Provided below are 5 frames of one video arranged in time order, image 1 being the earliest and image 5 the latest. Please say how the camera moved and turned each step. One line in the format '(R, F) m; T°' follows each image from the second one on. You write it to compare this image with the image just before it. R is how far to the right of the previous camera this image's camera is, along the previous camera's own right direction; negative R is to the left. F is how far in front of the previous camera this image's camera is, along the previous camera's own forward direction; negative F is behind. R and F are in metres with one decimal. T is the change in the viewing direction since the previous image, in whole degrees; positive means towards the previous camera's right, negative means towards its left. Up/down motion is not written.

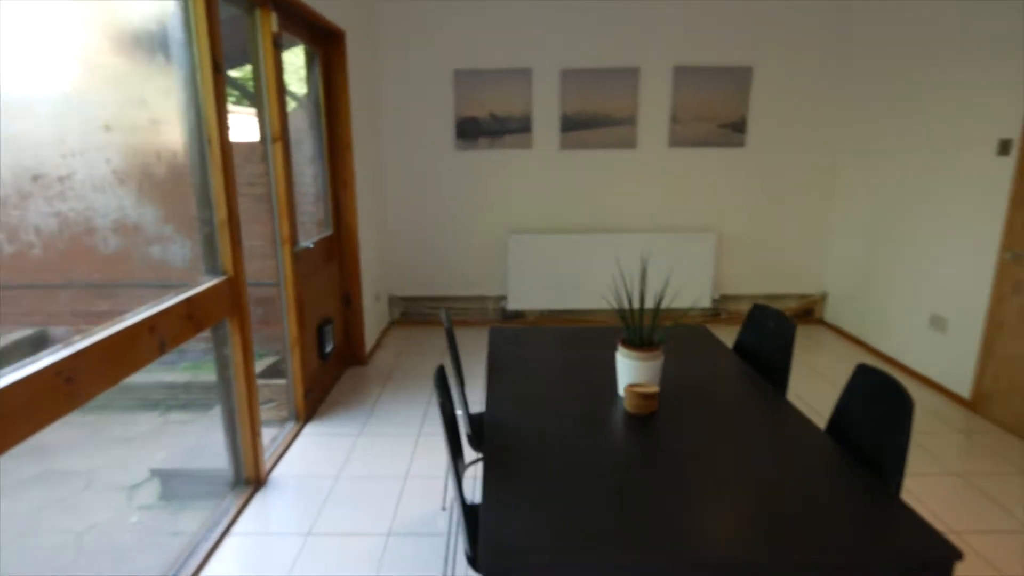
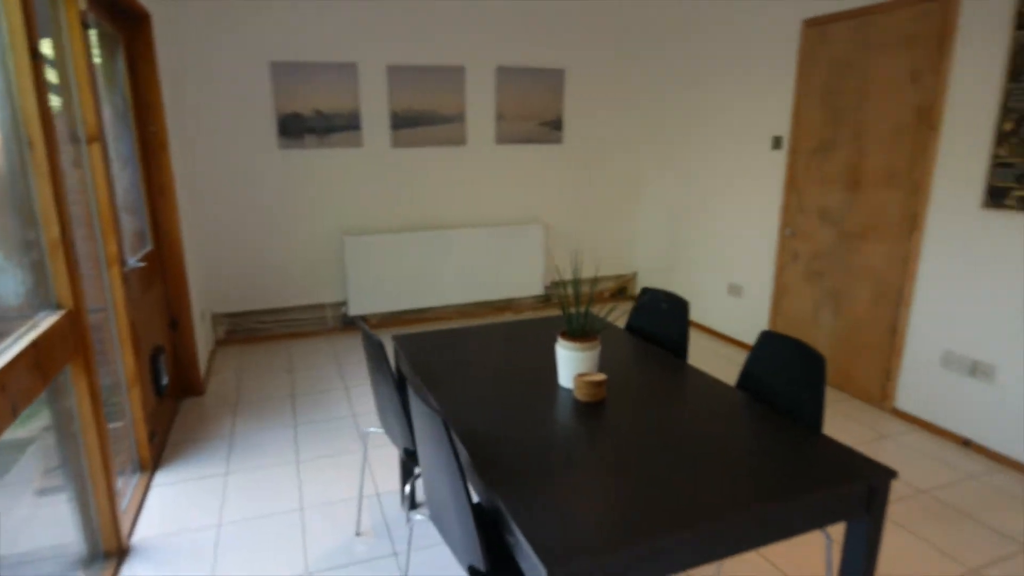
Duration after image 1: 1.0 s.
(-0.4, +0.1) m; +20°
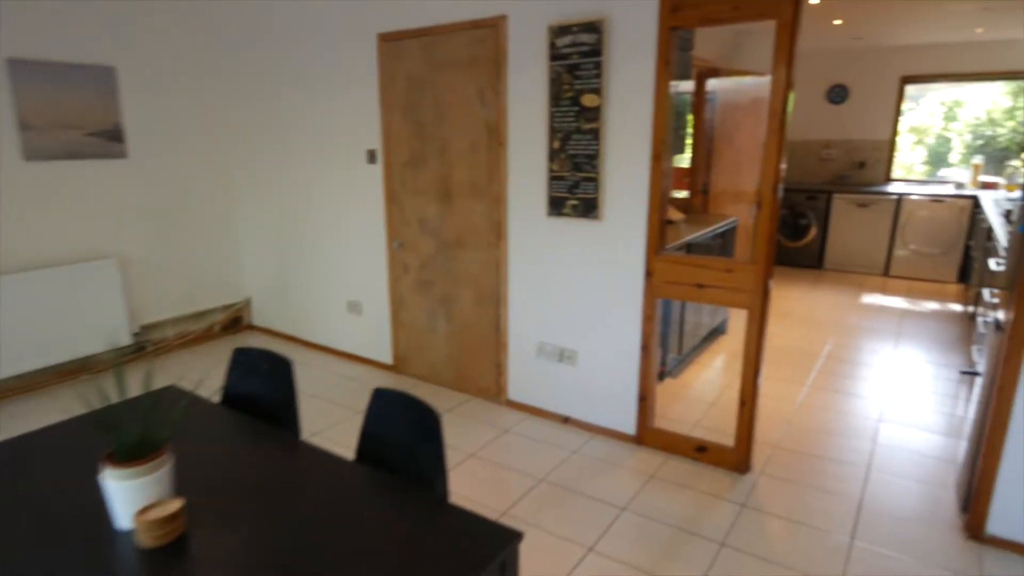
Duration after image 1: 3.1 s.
(+0.2, +0.2) m; +33°
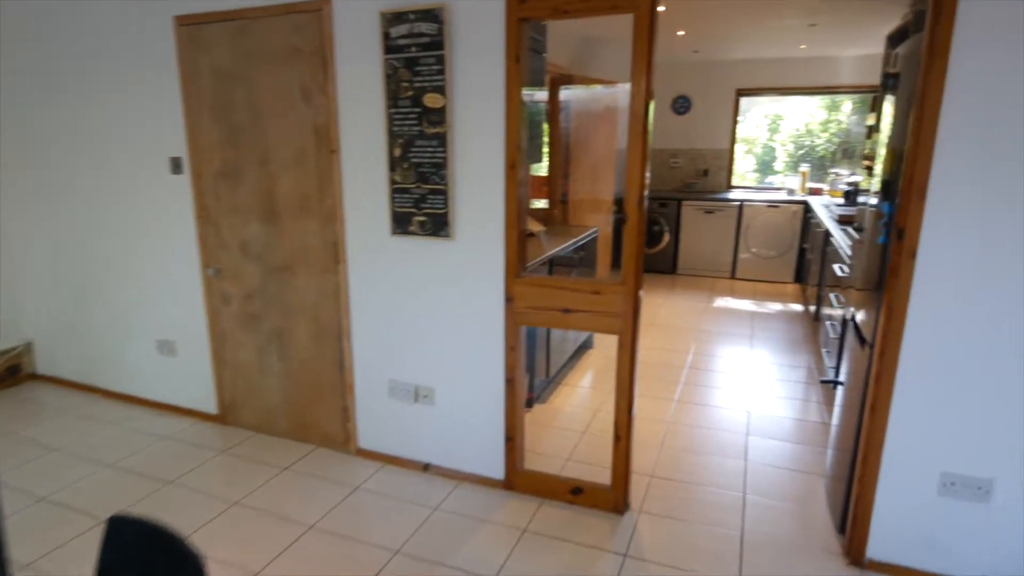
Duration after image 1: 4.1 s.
(+0.1, +0.4) m; +12°
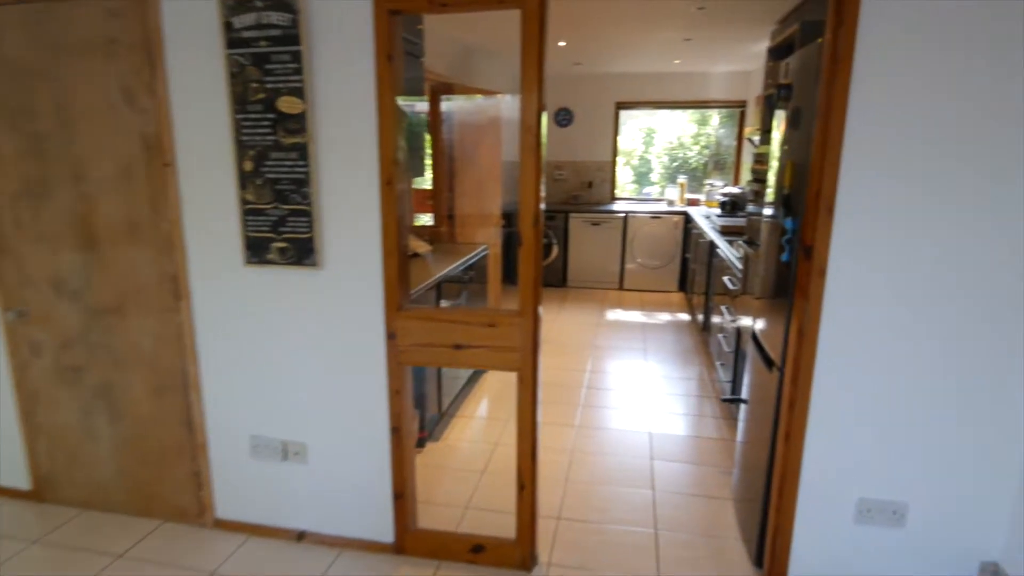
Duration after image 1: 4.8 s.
(0.0, +0.3) m; +10°
